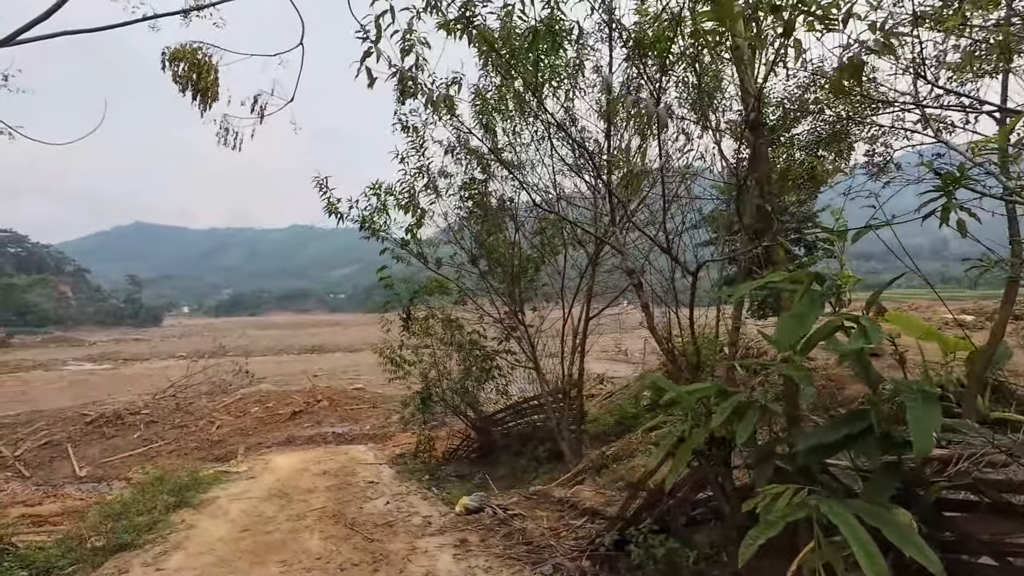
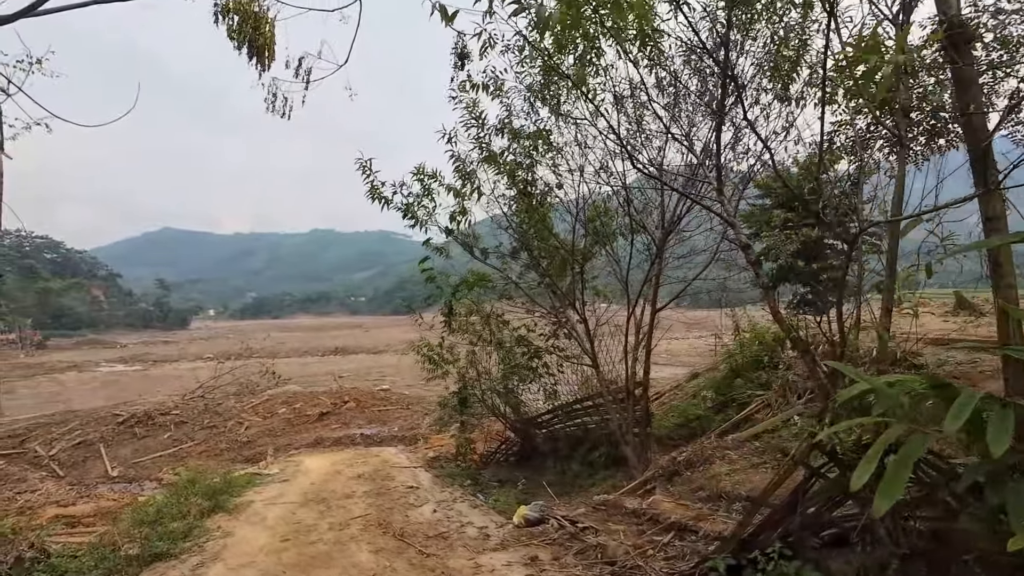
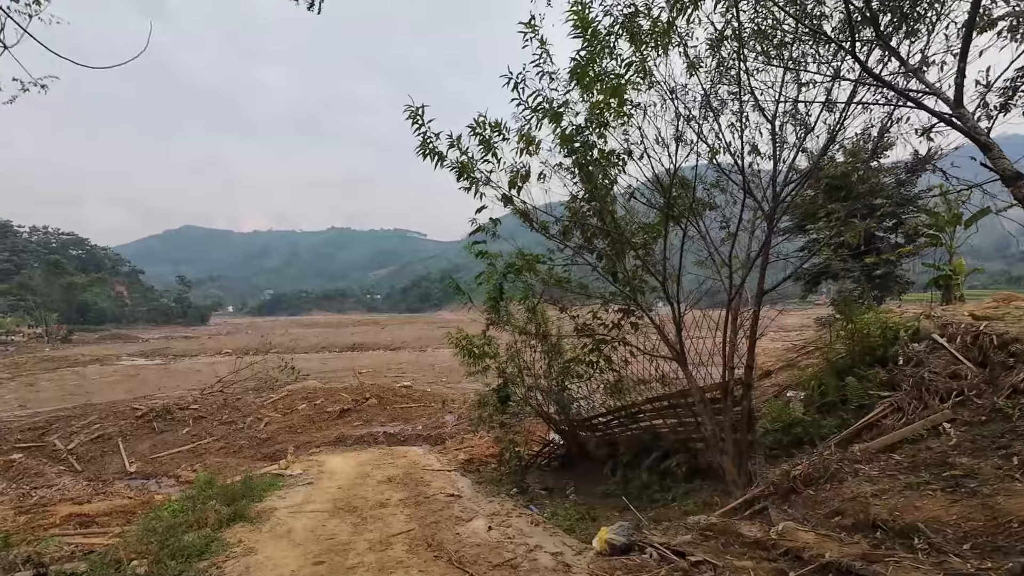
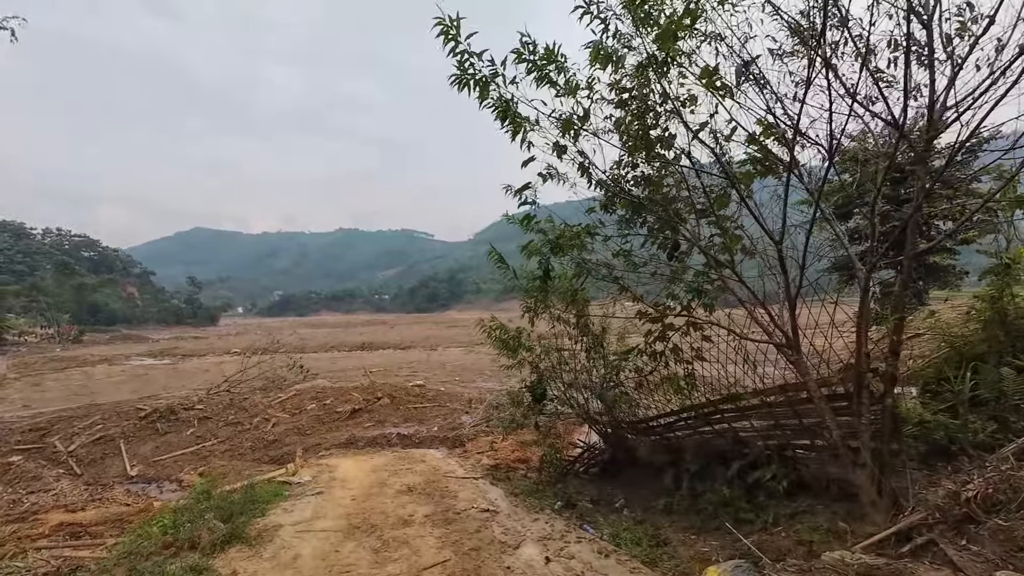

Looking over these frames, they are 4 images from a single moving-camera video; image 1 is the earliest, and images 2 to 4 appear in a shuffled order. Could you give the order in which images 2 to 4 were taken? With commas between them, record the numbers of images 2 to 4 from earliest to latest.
2, 3, 4
